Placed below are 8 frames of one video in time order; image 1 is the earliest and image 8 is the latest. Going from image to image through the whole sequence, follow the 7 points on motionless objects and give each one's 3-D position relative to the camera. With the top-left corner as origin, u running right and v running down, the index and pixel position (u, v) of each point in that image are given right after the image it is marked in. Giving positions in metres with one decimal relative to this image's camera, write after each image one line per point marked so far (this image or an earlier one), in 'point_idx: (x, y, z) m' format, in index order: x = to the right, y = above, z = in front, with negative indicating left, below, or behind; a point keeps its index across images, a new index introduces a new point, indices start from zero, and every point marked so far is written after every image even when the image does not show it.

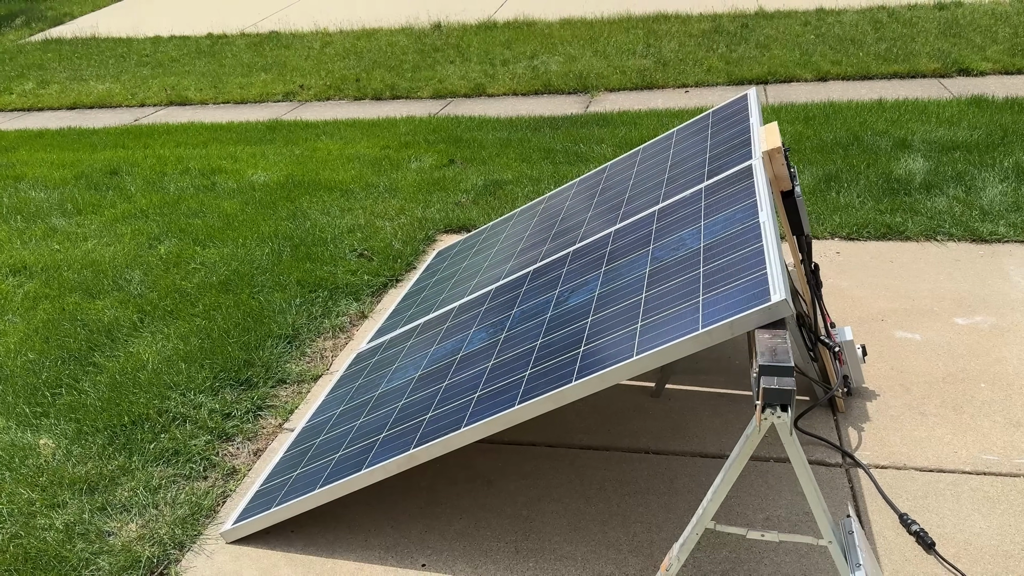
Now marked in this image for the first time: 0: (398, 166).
0: (-1.0, +1.0, +7.2) m
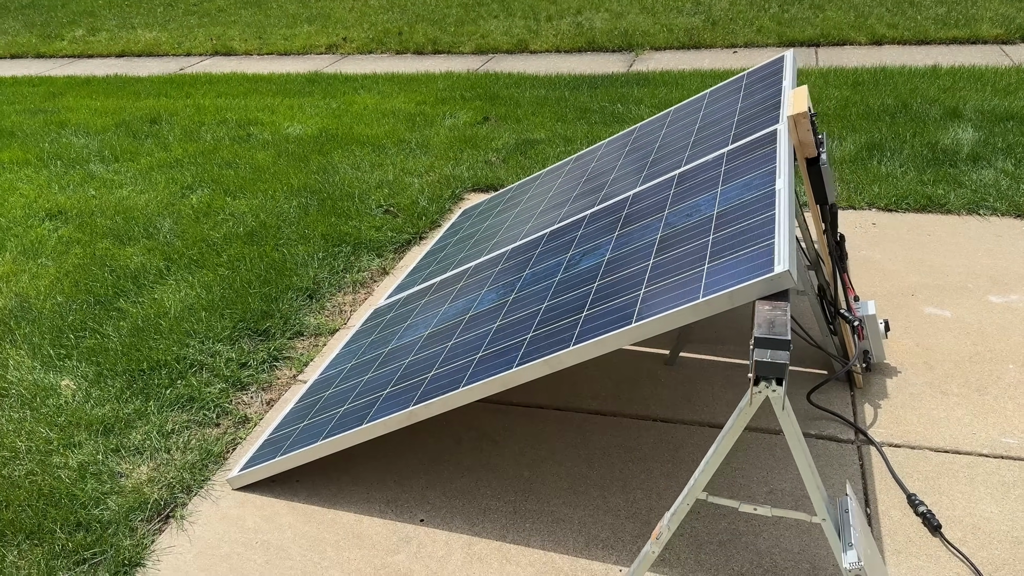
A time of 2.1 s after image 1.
0: (-0.7, +1.4, +7.1) m
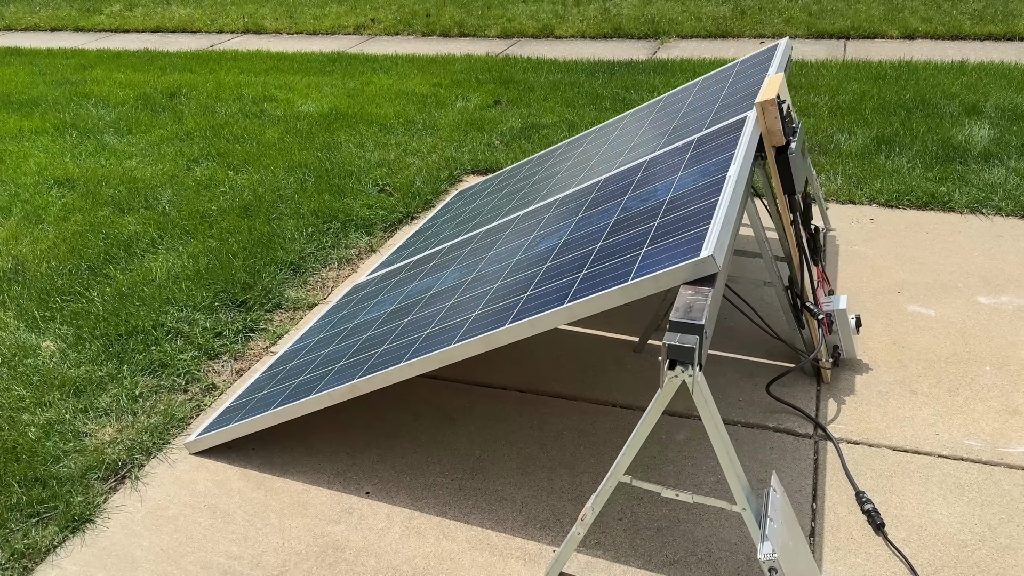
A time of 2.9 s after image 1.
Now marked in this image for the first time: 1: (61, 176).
0: (-0.6, +1.5, +7.1) m
1: (-3.0, +0.7, +5.7) m
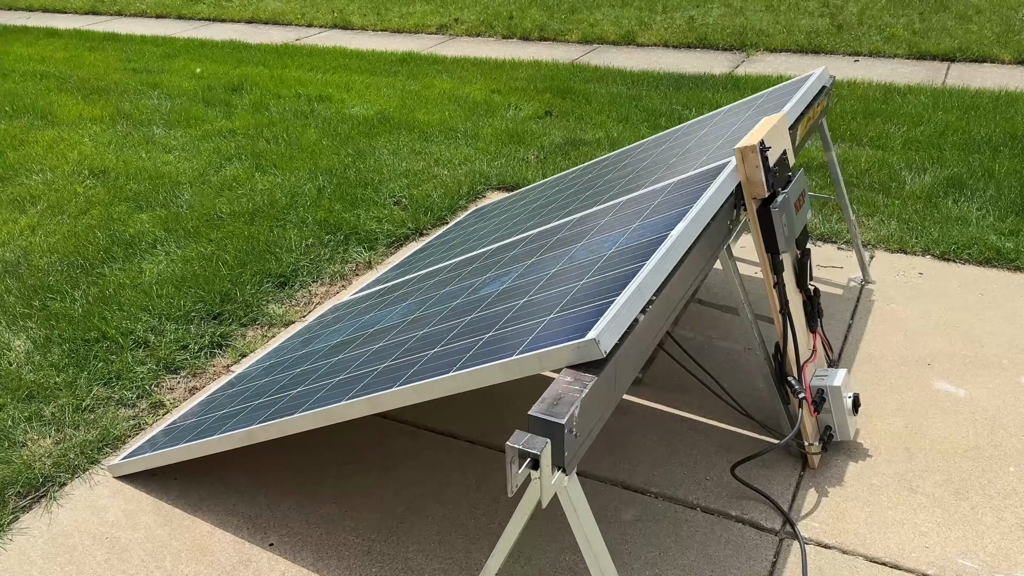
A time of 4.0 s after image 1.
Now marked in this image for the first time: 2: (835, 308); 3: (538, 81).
0: (-0.2, +1.4, +6.9) m
1: (-2.8, +0.8, +5.7) m
2: (+1.5, -0.1, +4.0) m
3: (+0.2, +1.9, +7.8) m
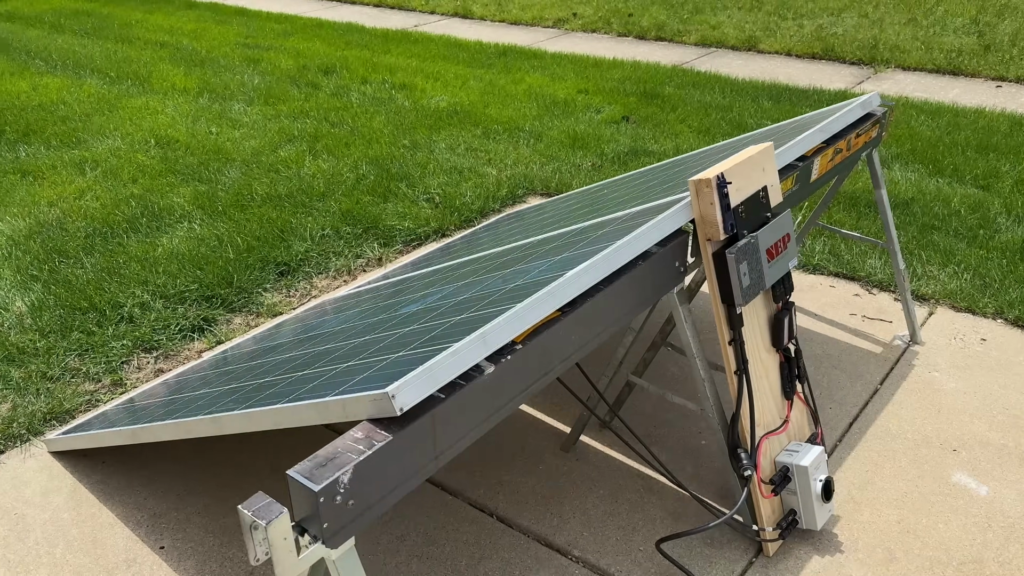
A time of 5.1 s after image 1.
0: (+0.4, +1.3, +6.6) m
1: (-2.4, +1.0, +5.9) m
2: (+1.4, -0.3, +3.5) m
3: (+1.0, +1.8, +7.5) m
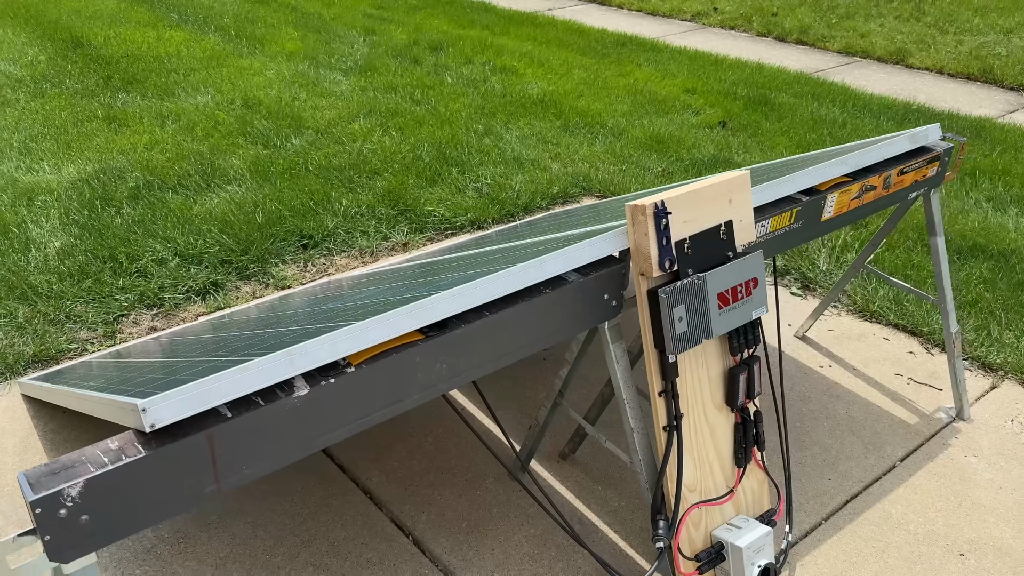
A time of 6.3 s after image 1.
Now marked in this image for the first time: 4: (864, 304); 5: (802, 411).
0: (+1.1, +1.3, +6.2) m
1: (-1.8, +1.3, +6.0) m
2: (+1.3, -0.5, +3.0) m
3: (+1.9, +1.6, +7.0) m
4: (+1.6, -0.1, +3.8) m
5: (+1.1, -0.5, +3.2) m
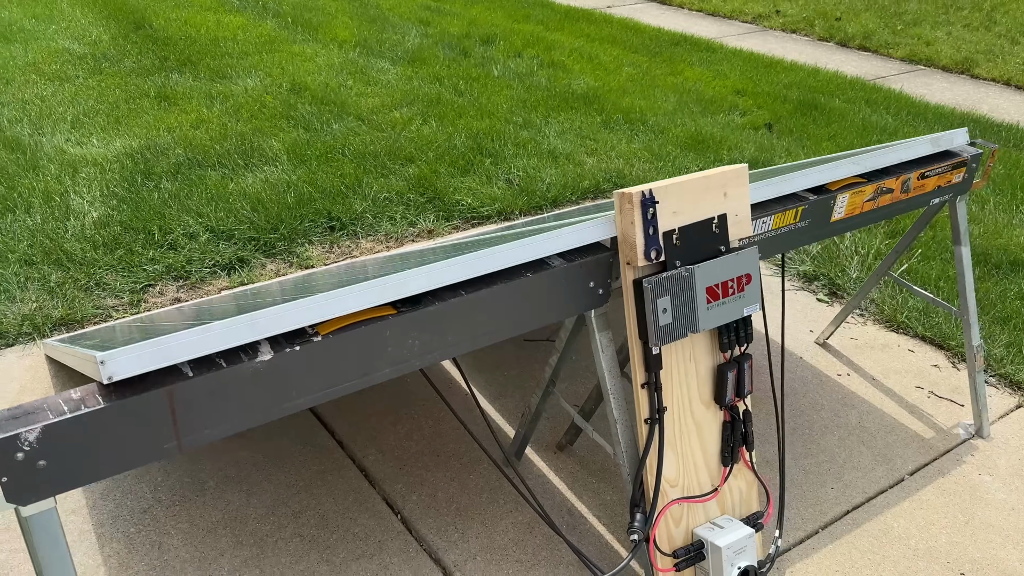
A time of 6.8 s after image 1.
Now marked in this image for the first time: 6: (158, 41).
0: (+1.4, +1.3, +6.1) m
1: (-1.5, +1.5, +6.1) m
2: (+1.3, -0.6, +2.9) m
3: (+2.3, +1.6, +6.8) m
4: (+1.6, -0.1, +3.7) m
5: (+1.1, -0.5, +3.1) m
6: (-2.8, +2.0, +6.8) m
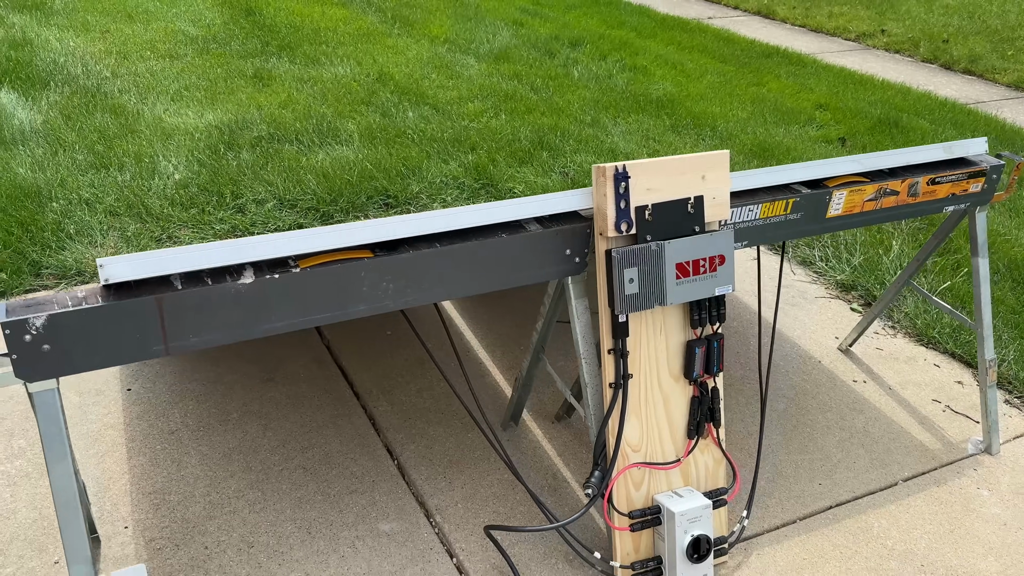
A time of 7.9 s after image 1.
0: (+1.9, +1.2, +6.1) m
1: (-0.9, +1.6, +6.4) m
2: (+1.3, -0.6, +2.9) m
3: (+2.9, +1.4, +6.7) m
4: (+1.8, -0.2, +3.7) m
5: (+1.1, -0.5, +3.1) m
6: (-2.1, +2.2, +7.3) m
